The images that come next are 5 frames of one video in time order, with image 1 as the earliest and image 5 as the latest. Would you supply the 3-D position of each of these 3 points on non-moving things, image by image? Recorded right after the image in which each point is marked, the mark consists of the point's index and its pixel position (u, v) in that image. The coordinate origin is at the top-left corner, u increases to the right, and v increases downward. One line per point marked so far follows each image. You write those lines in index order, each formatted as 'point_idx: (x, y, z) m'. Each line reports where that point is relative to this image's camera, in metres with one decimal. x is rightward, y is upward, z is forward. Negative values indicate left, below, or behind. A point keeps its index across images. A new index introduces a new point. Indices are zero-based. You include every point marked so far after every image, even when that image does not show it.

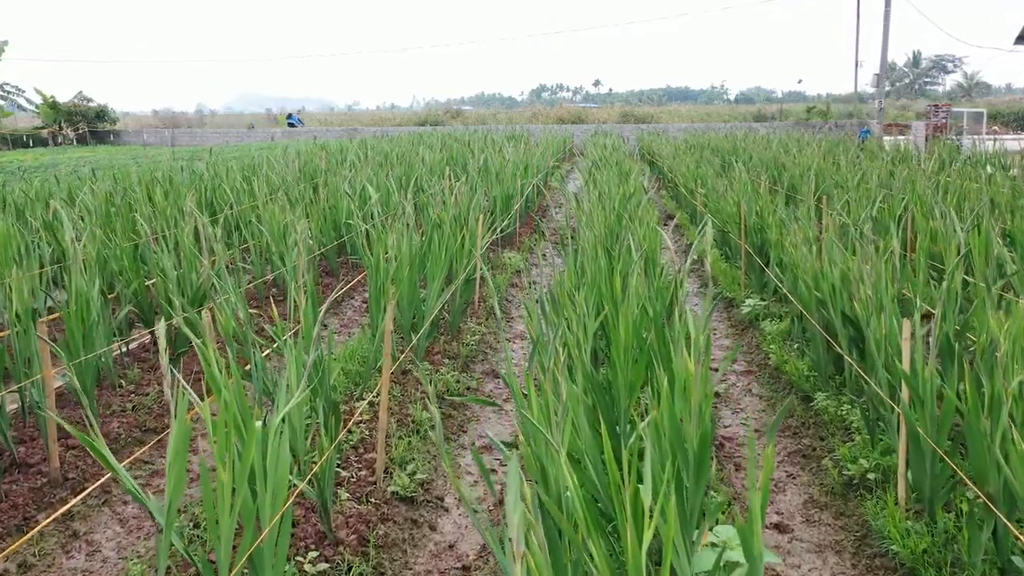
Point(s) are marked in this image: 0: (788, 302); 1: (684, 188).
0: (+1.6, -0.1, +4.6) m
1: (+1.8, +1.0, +8.4) m
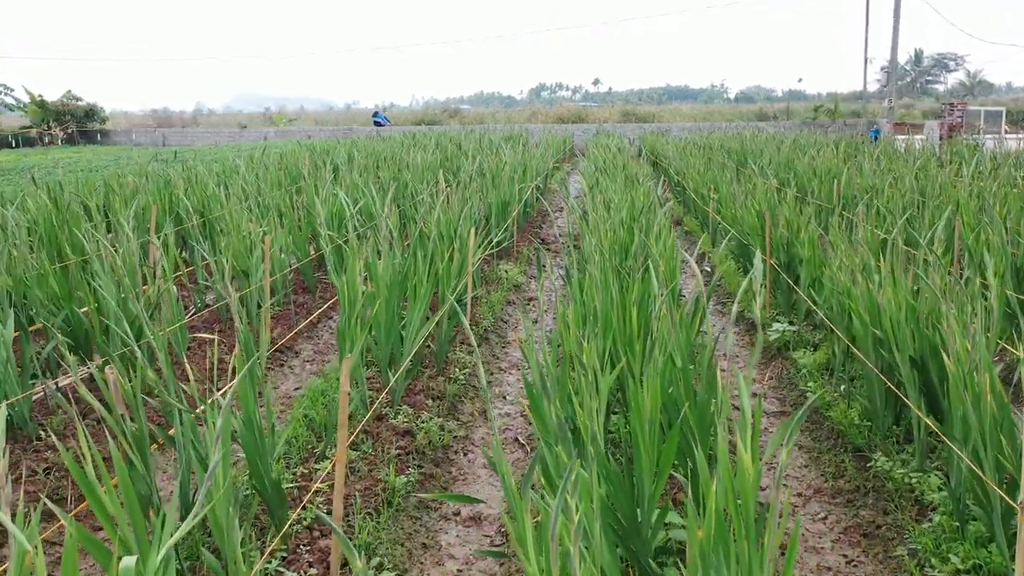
0: (+1.5, -0.2, +4.0) m
1: (+1.8, +0.9, +7.8) m
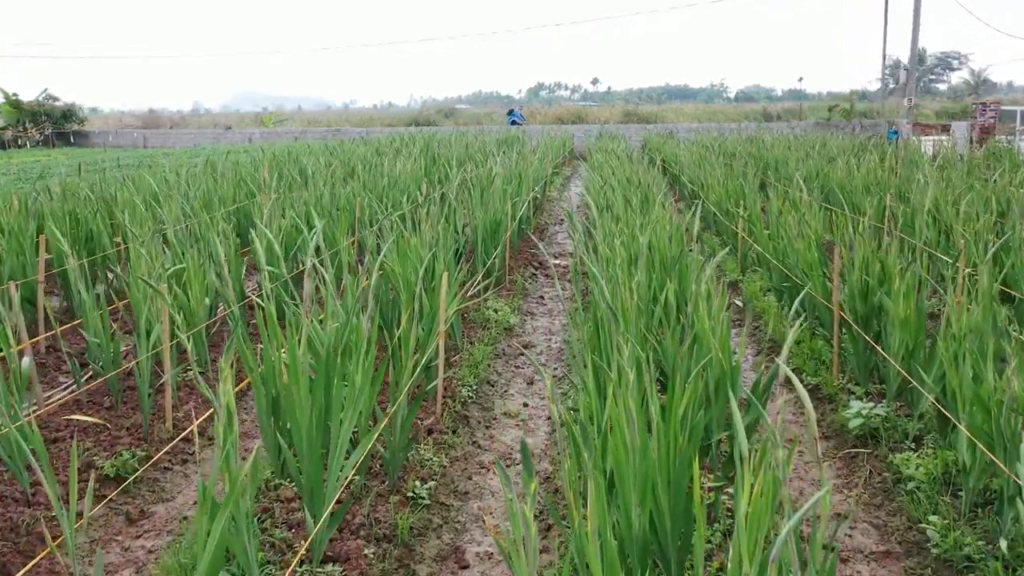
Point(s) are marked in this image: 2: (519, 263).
0: (+1.5, -0.5, +2.8) m
1: (+1.7, +0.7, +6.7) m
2: (+0.1, +0.2, +6.5) m
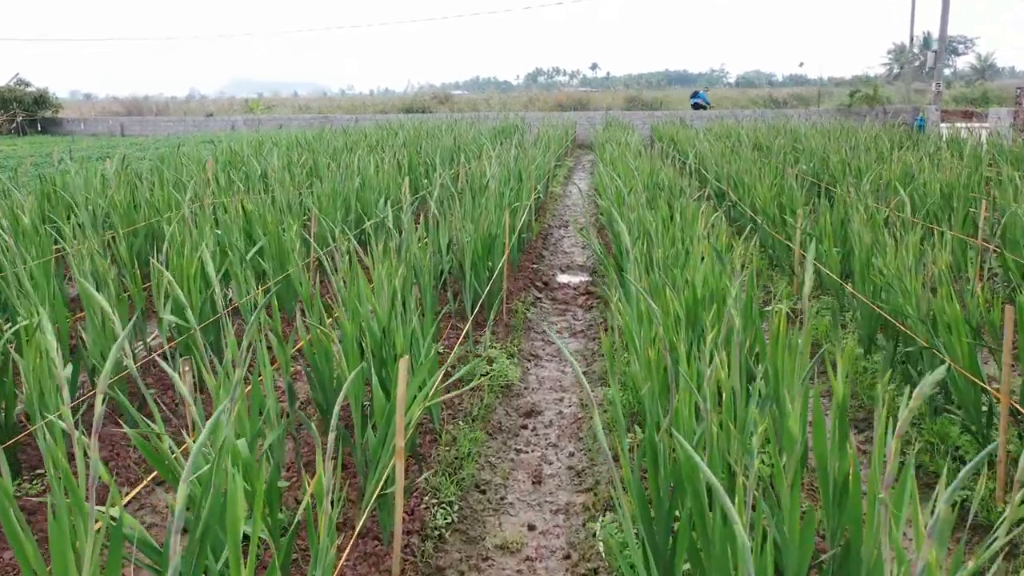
0: (+1.5, -0.7, +1.6) m
1: (+1.7, +0.5, +5.4) m
2: (0.0, 0.0, +5.3) m
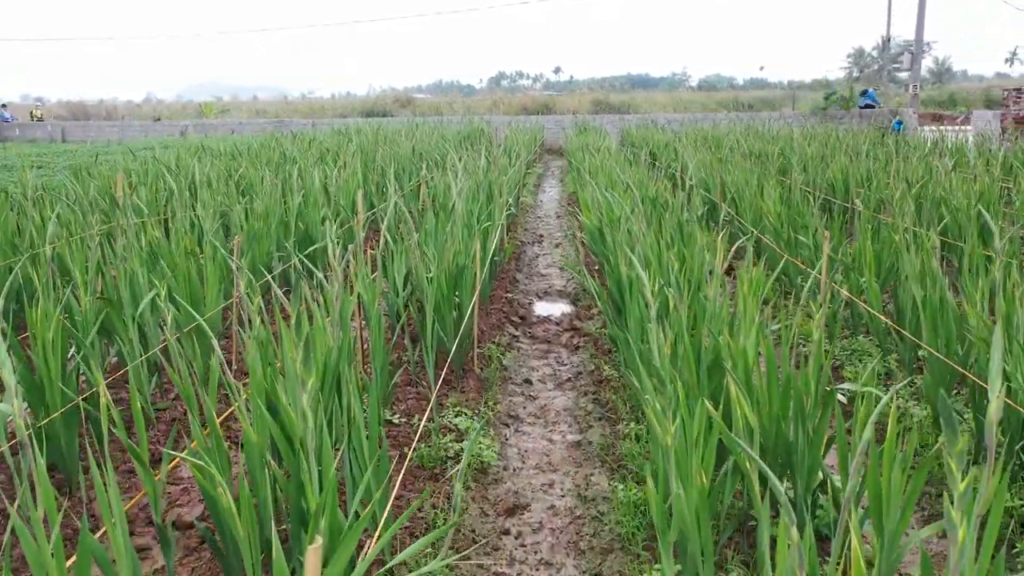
0: (+1.5, -0.9, +0.8) m
1: (+1.5, +0.3, +4.7) m
2: (-0.1, -0.2, +4.4) m
